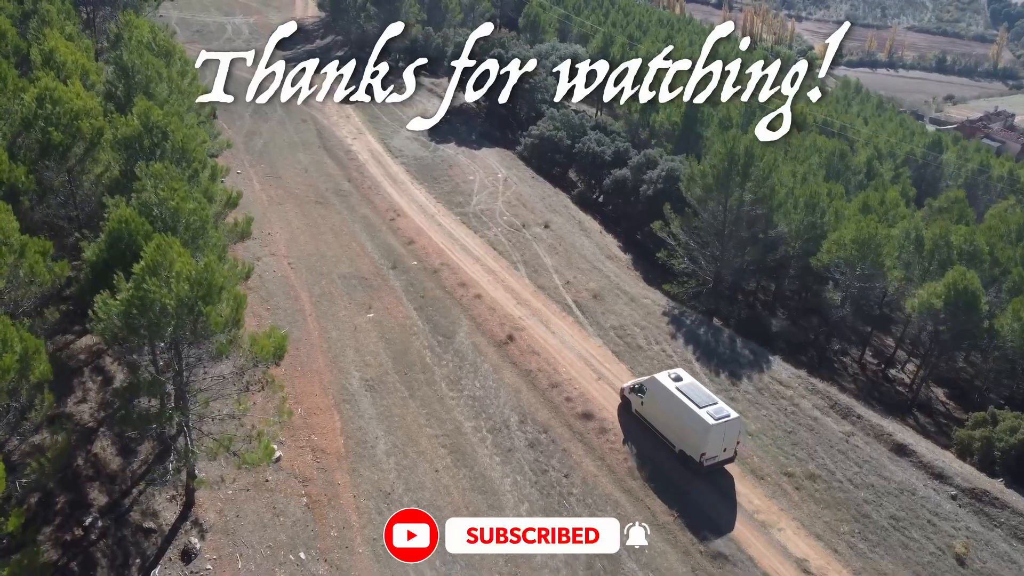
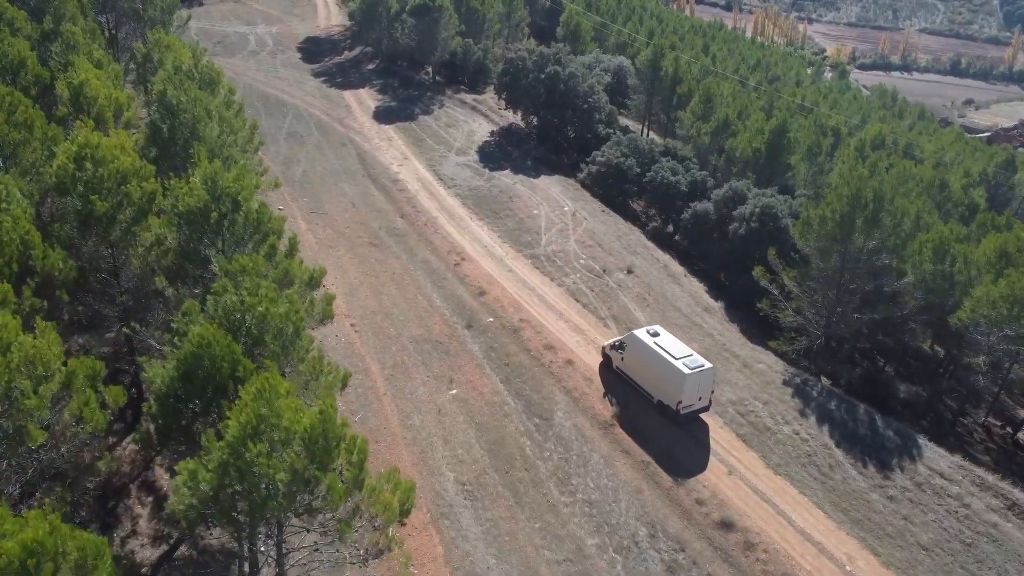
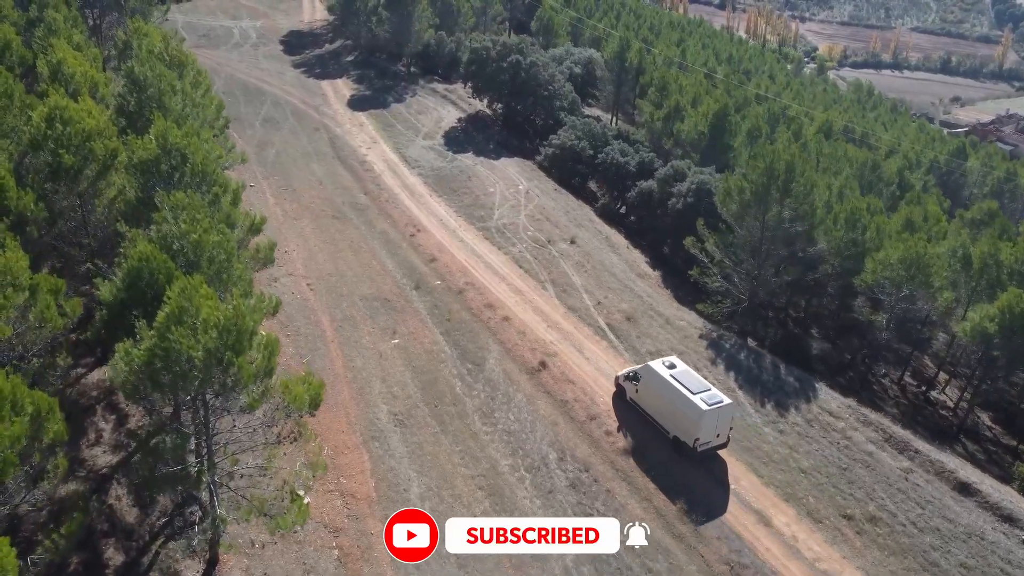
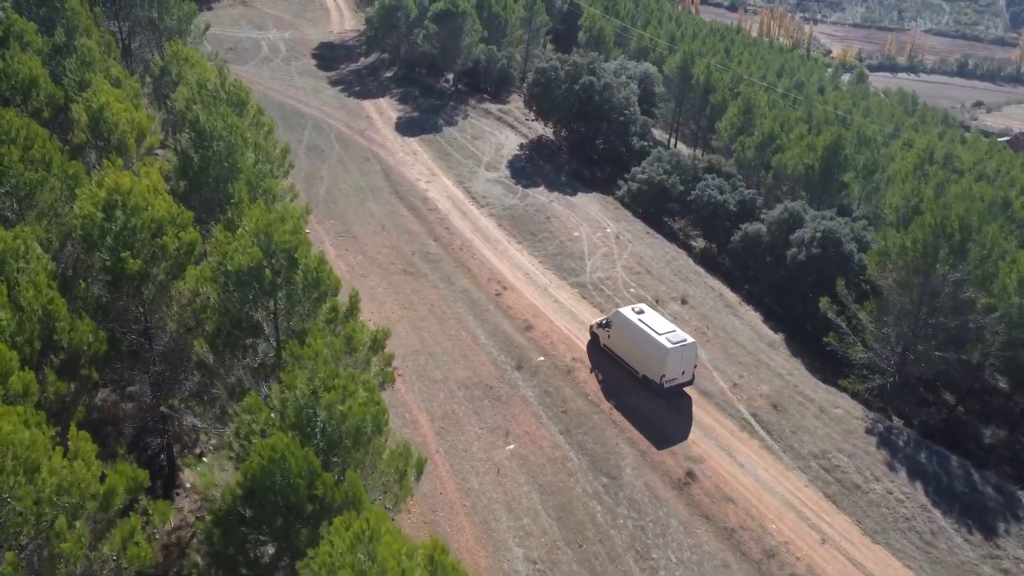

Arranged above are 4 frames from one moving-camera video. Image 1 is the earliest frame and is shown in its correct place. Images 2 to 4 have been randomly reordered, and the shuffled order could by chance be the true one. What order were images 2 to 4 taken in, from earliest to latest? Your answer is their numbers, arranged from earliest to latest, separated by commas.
3, 2, 4
